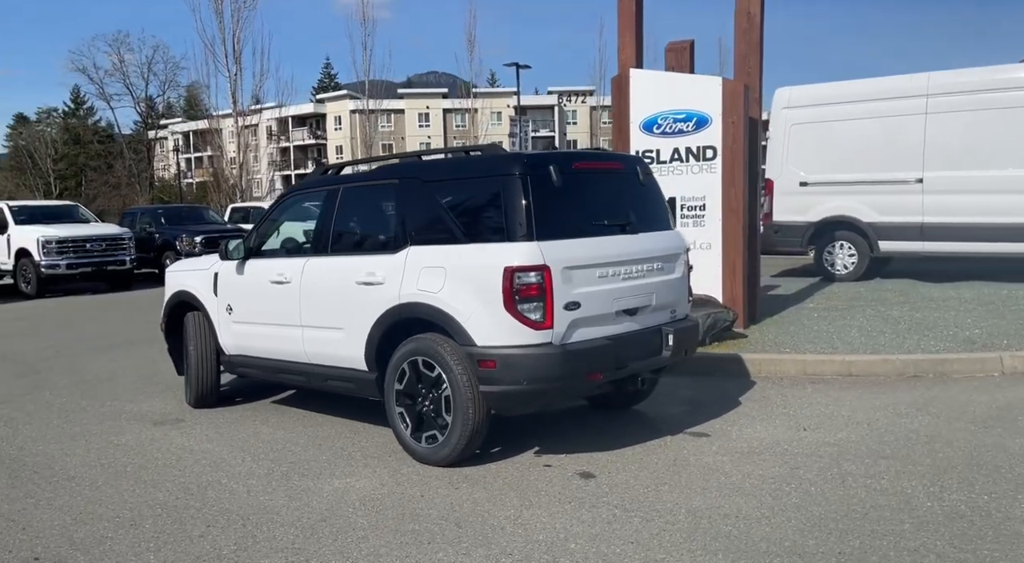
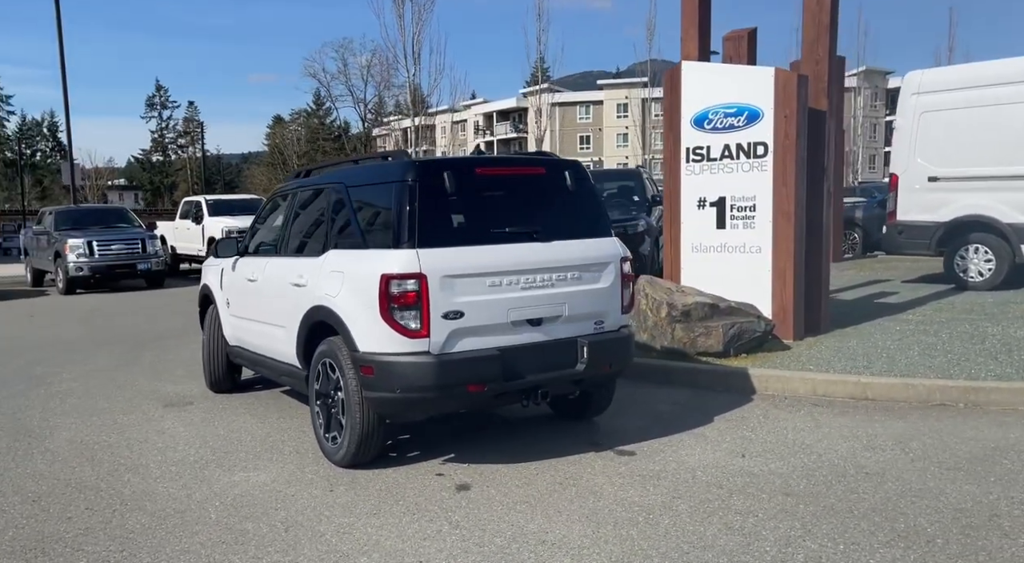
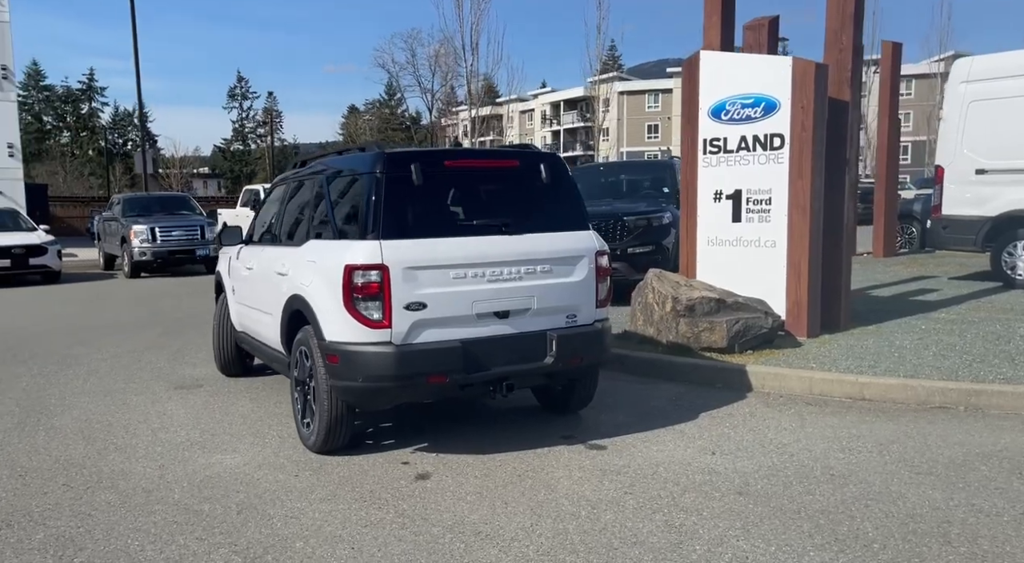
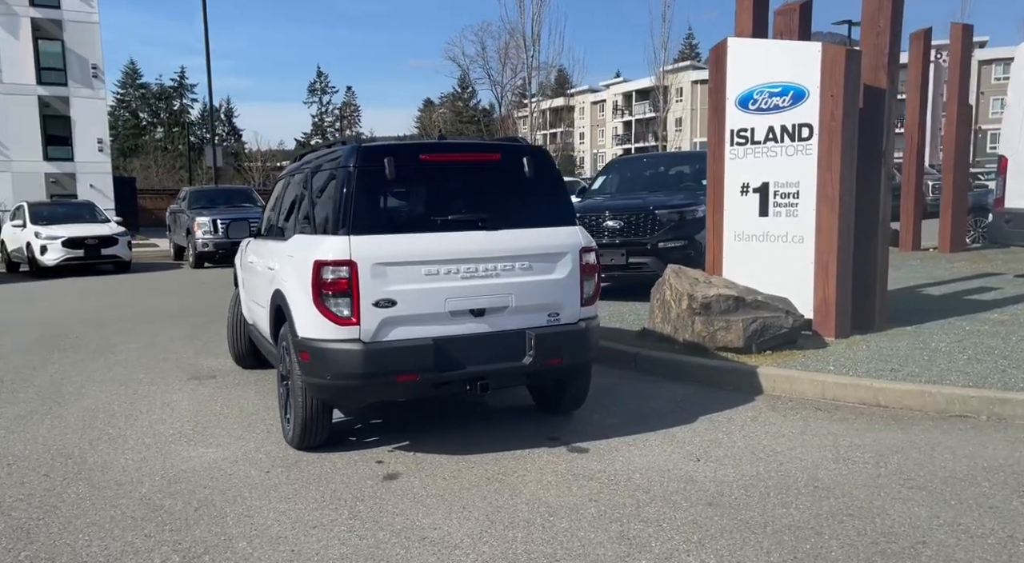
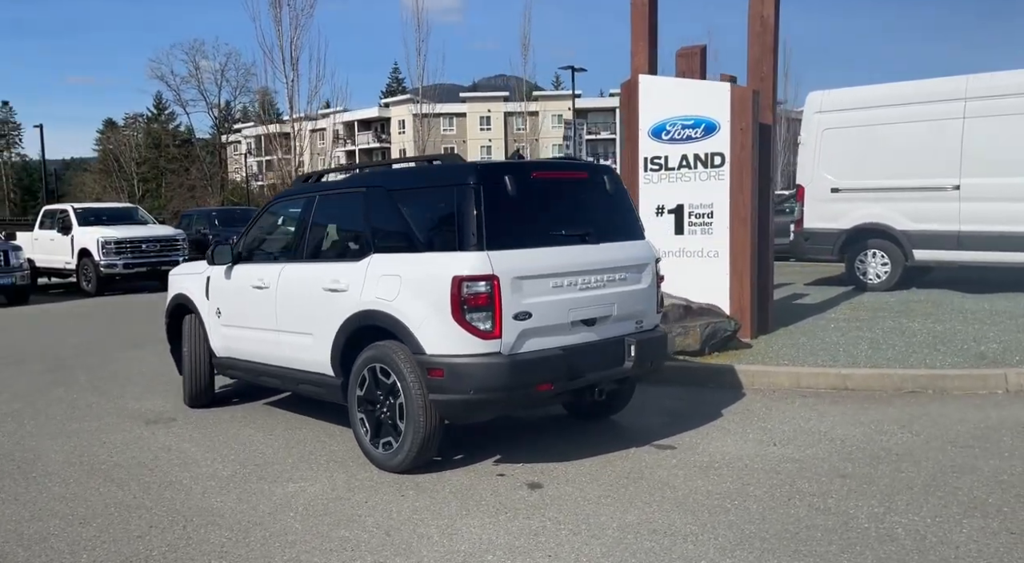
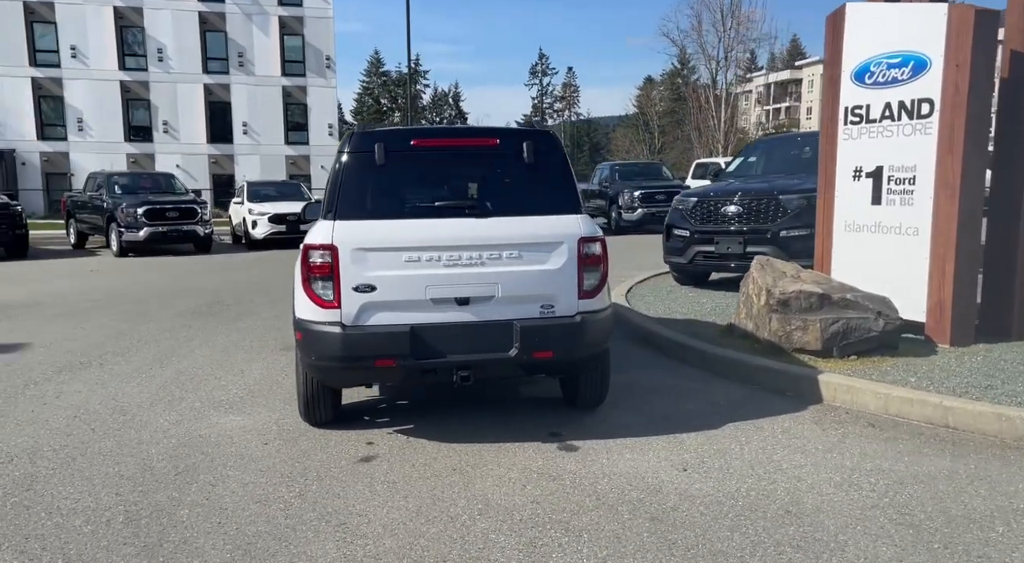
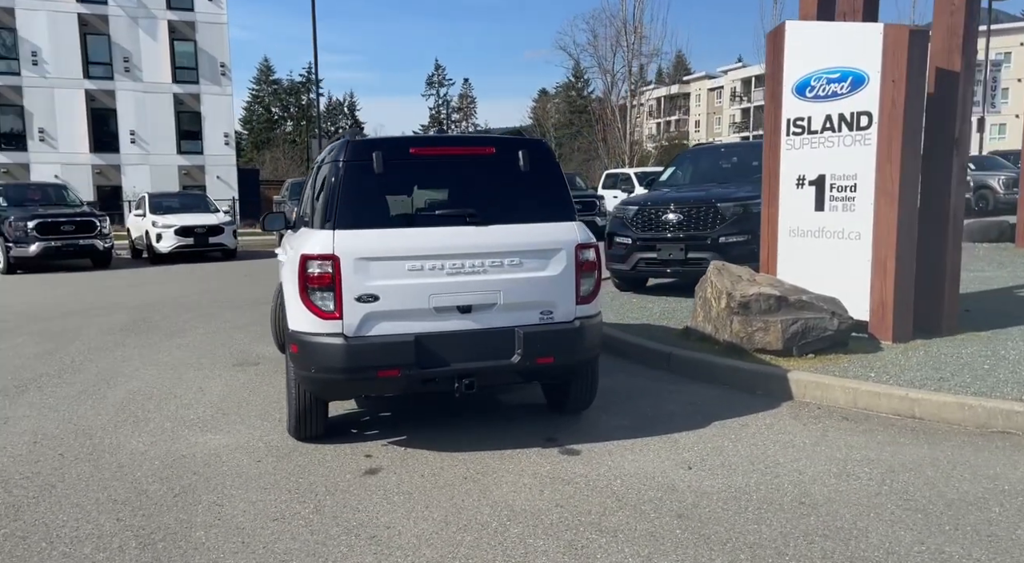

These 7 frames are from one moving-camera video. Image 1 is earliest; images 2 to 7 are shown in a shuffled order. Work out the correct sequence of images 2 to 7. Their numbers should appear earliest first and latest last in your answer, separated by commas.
5, 2, 3, 4, 7, 6
